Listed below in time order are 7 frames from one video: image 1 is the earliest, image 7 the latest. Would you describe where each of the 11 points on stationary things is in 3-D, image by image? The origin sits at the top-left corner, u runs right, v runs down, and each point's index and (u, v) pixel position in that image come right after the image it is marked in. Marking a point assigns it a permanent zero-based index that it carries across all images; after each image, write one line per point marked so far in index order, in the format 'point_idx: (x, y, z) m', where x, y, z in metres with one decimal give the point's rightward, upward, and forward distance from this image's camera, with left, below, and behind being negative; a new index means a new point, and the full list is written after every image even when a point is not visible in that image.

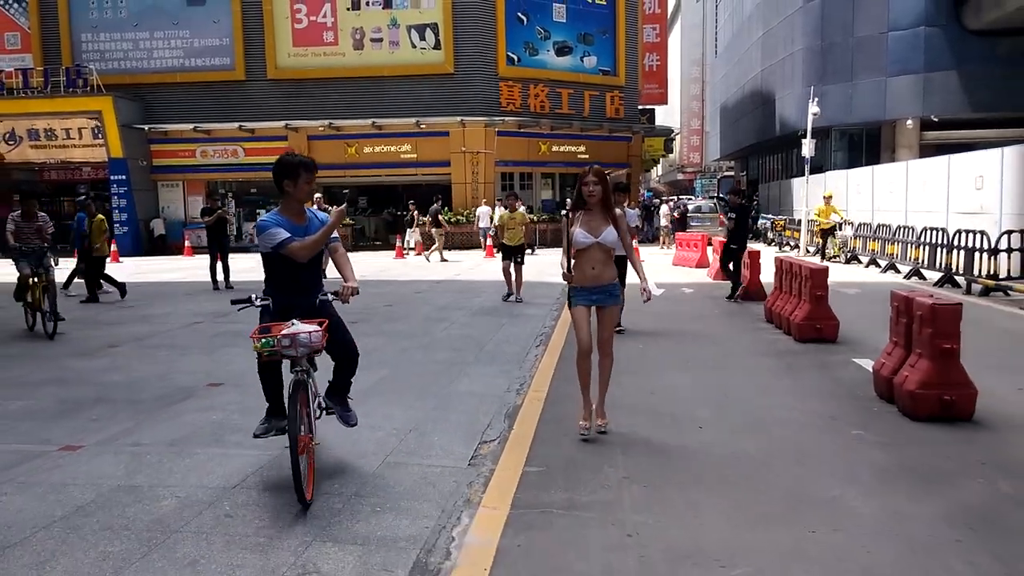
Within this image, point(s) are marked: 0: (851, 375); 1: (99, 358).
0: (+4.7, -1.2, +7.9) m
1: (-6.3, -1.1, +8.6) m
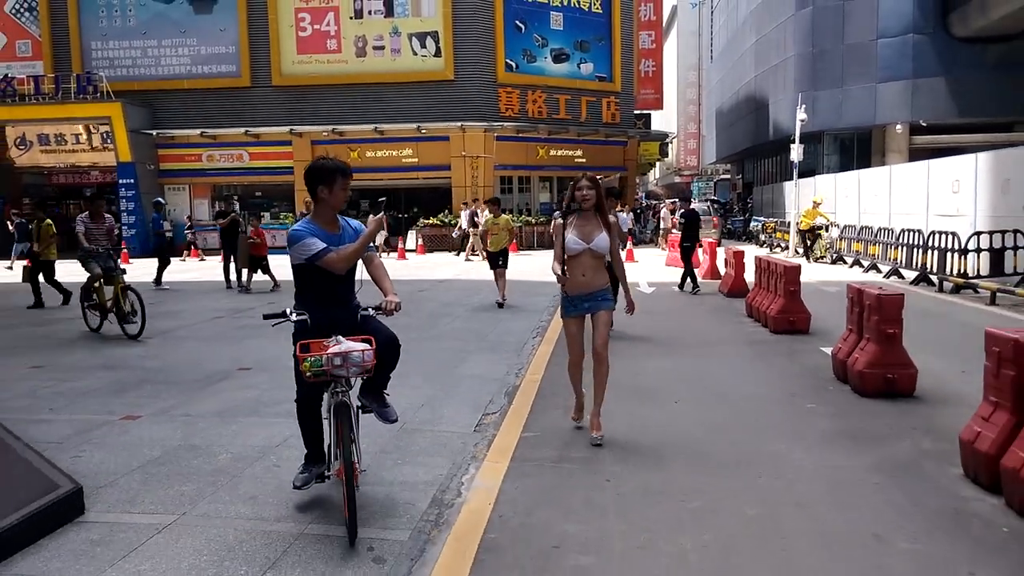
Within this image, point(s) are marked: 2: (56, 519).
0: (+4.7, -1.1, +8.8) m
1: (-6.3, -1.0, +9.4) m
2: (-3.3, -1.7, +4.1) m
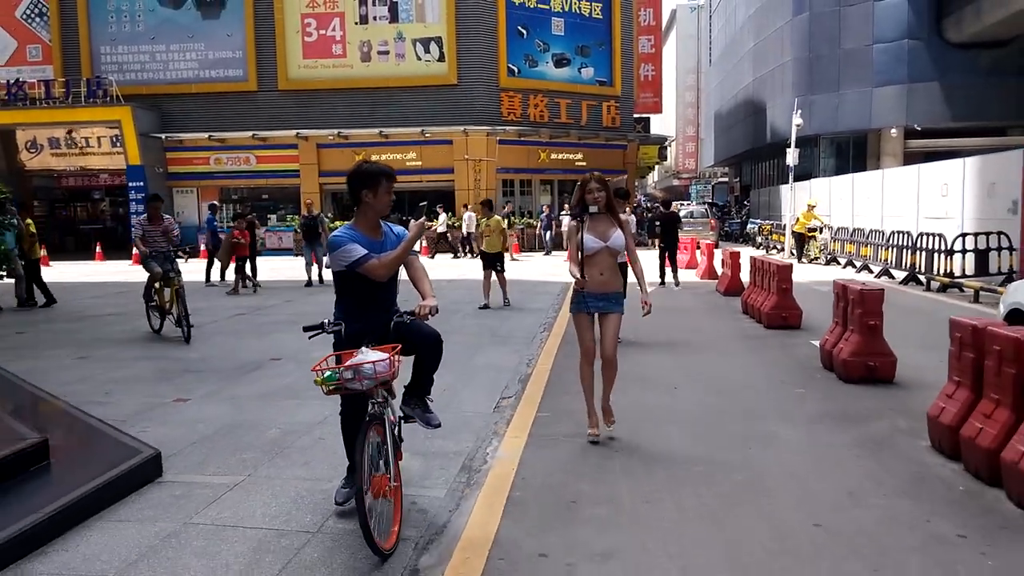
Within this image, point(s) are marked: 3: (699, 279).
0: (+4.9, -1.1, +9.4) m
1: (-6.1, -0.9, +10.0) m
2: (-3.1, -1.6, +4.8) m
3: (+6.2, +0.3, +18.5) m
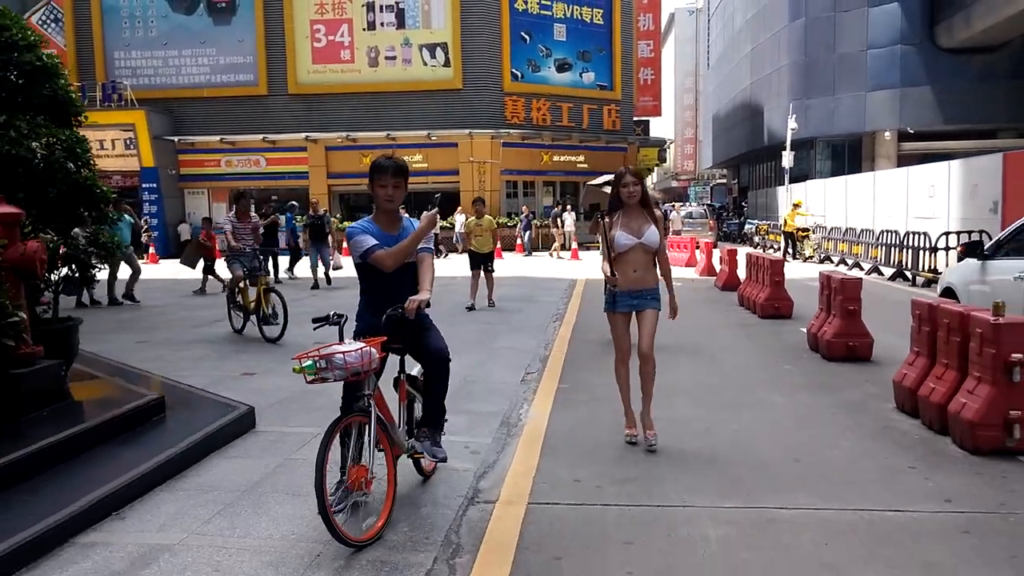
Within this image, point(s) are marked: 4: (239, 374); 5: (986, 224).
0: (+5.2, -0.9, +10.4) m
1: (-5.8, -0.8, +11.0) m
2: (-2.8, -1.4, +5.8) m
3: (+6.5, +0.4, +19.6) m
4: (-3.8, -1.2, +7.8) m
5: (+14.9, +2.0, +17.7) m
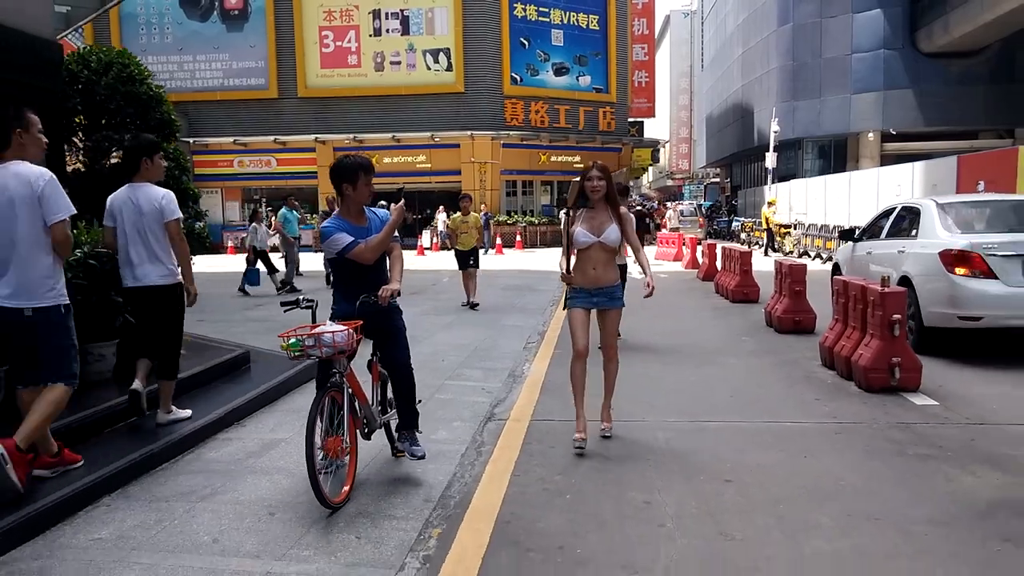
0: (+5.3, -0.6, +12.2) m
1: (-5.7, -0.5, +12.7) m
2: (-2.7, -1.2, +7.5) m
3: (+6.5, +0.8, +21.3) m
4: (-3.7, -0.9, +9.5) m
5: (+14.9, +2.3, +19.4) m
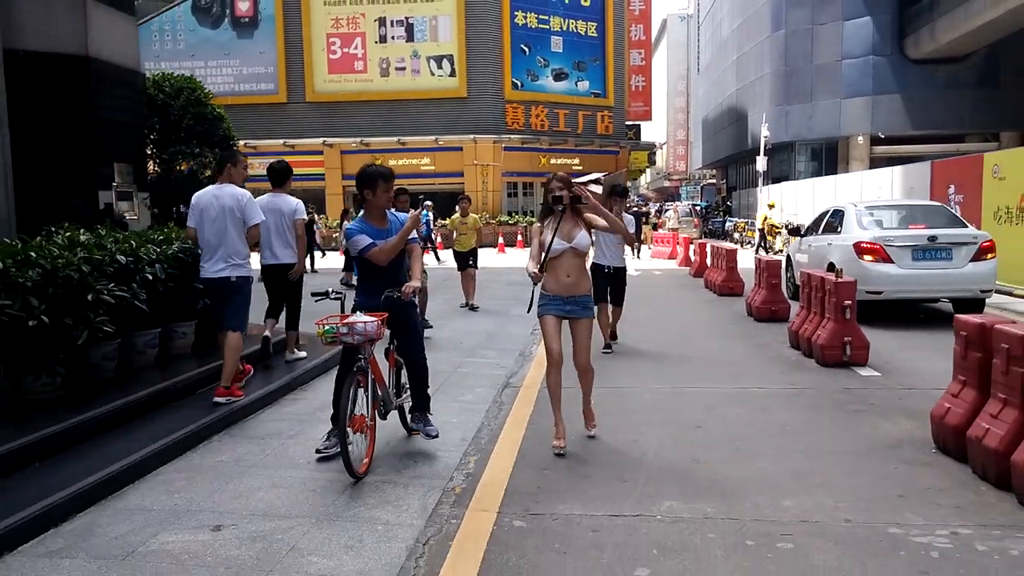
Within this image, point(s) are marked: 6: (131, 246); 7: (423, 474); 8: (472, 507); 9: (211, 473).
0: (+5.4, -0.5, +13.5) m
1: (-5.6, -0.4, +14.0) m
2: (-2.5, -1.0, +8.7) m
3: (+6.7, +0.9, +22.6) m
4: (-3.6, -0.8, +10.8) m
5: (+15.0, +2.4, +20.8) m
6: (-4.4, +0.5, +6.5) m
7: (-0.8, -1.7, +5.1) m
8: (-0.3, -1.8, +4.5) m
9: (-2.6, -1.6, +4.9) m
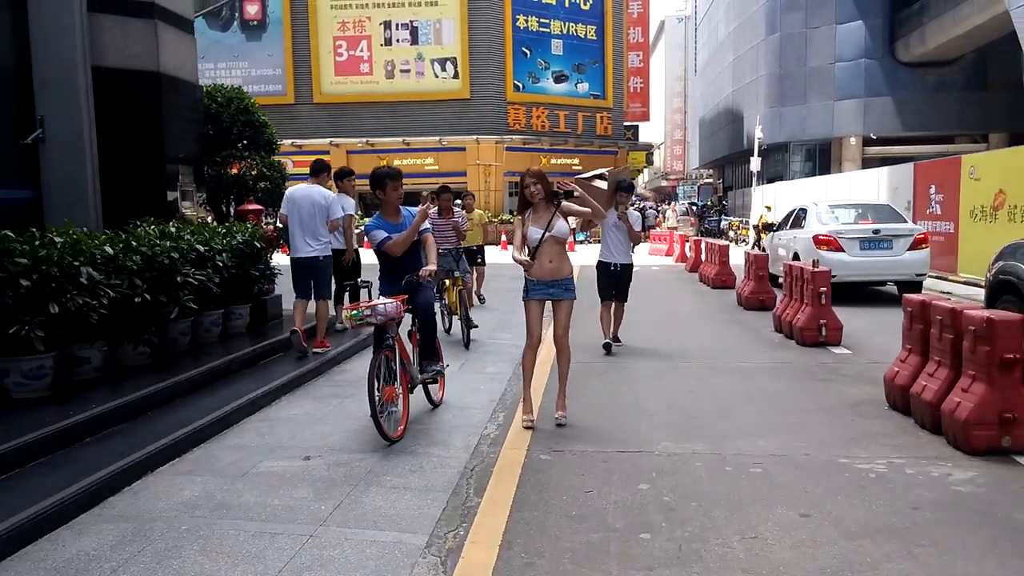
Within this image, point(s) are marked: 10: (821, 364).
0: (+5.7, -0.3, +14.6) m
1: (-5.4, -0.2, +15.0) m
2: (-2.3, -0.8, +9.8) m
3: (+6.8, +1.1, +23.7) m
4: (-3.3, -0.6, +11.8) m
5: (+15.2, +2.6, +21.9) m
6: (-4.1, +0.7, +7.5) m
7: (-0.6, -1.5, +6.2) m
8: (-0.1, -1.6, +5.6) m
9: (-2.4, -1.4, +6.0) m
10: (+4.5, -1.1, +8.3) m
